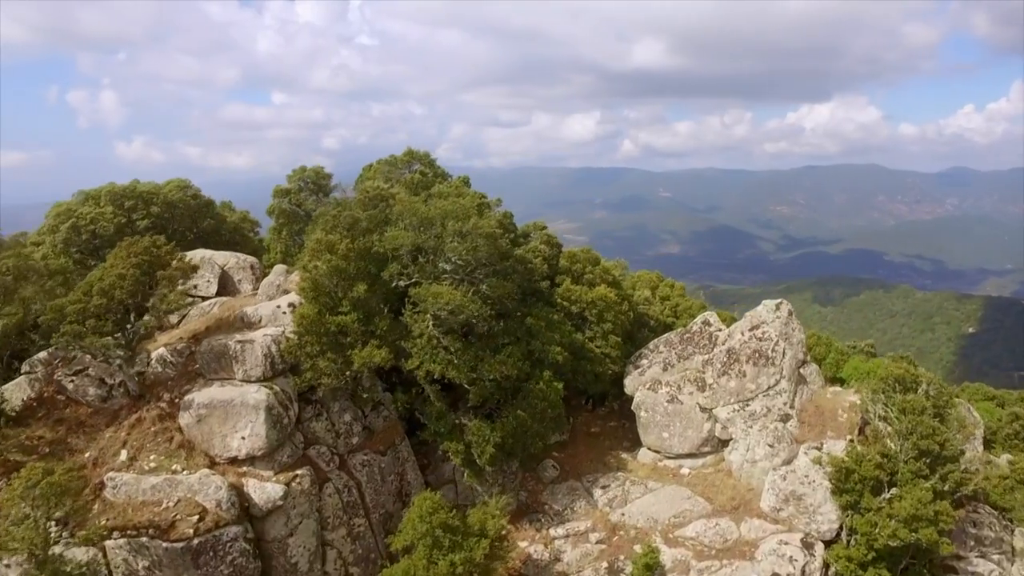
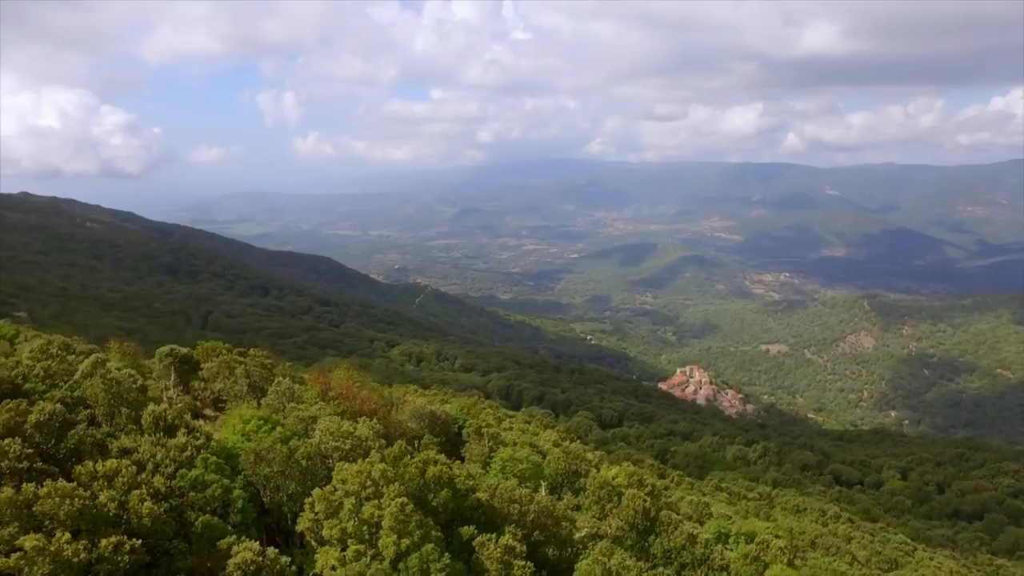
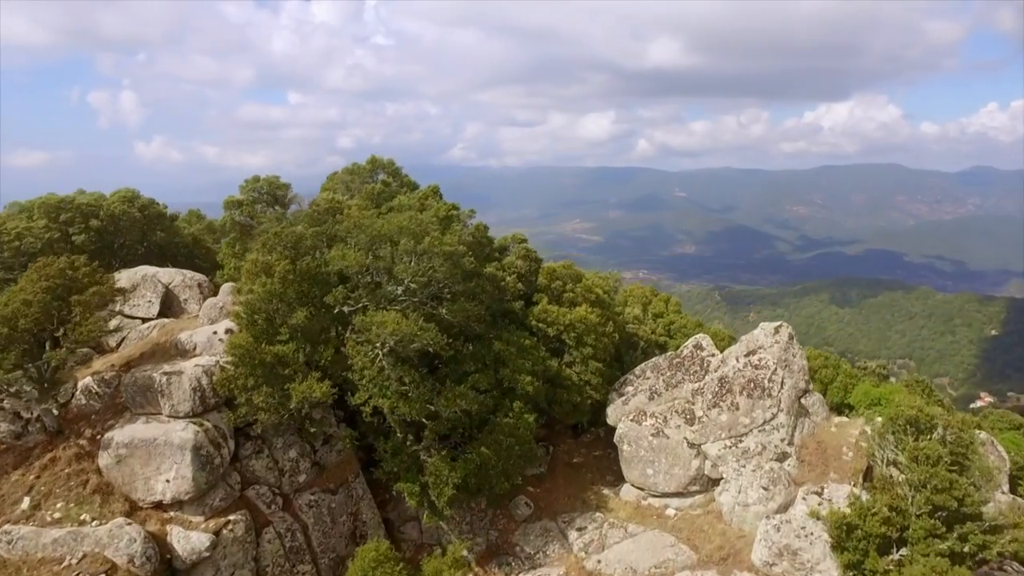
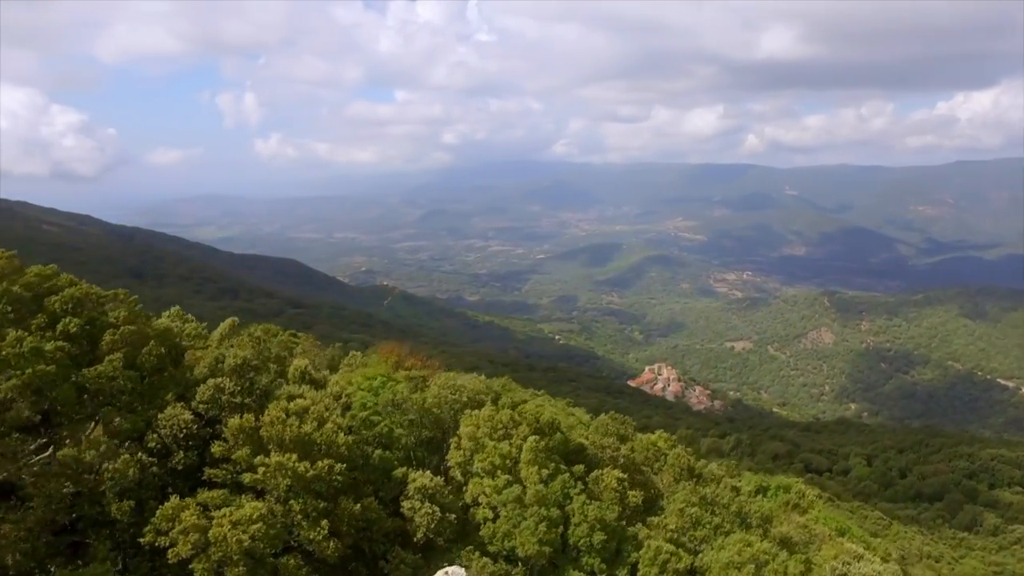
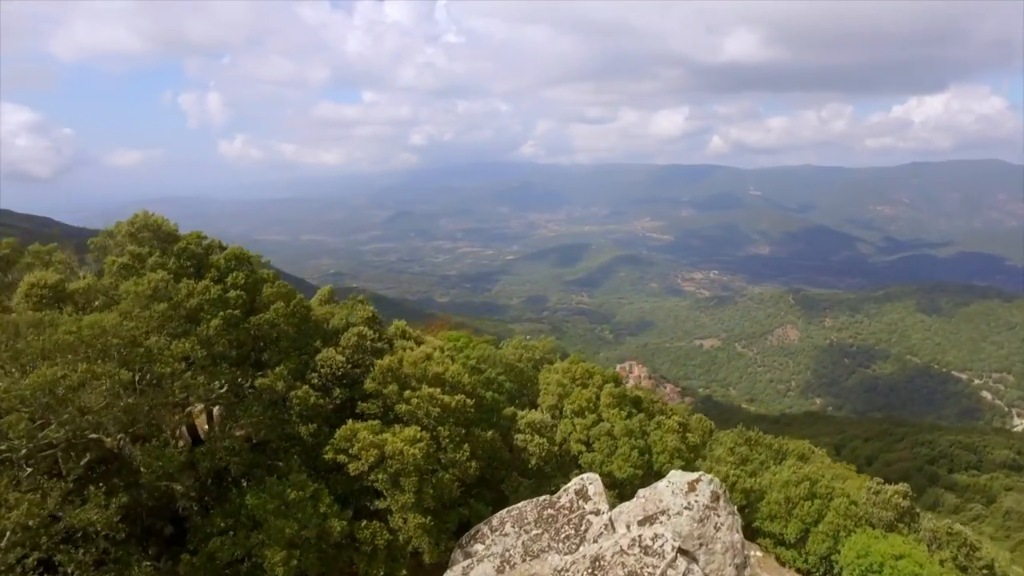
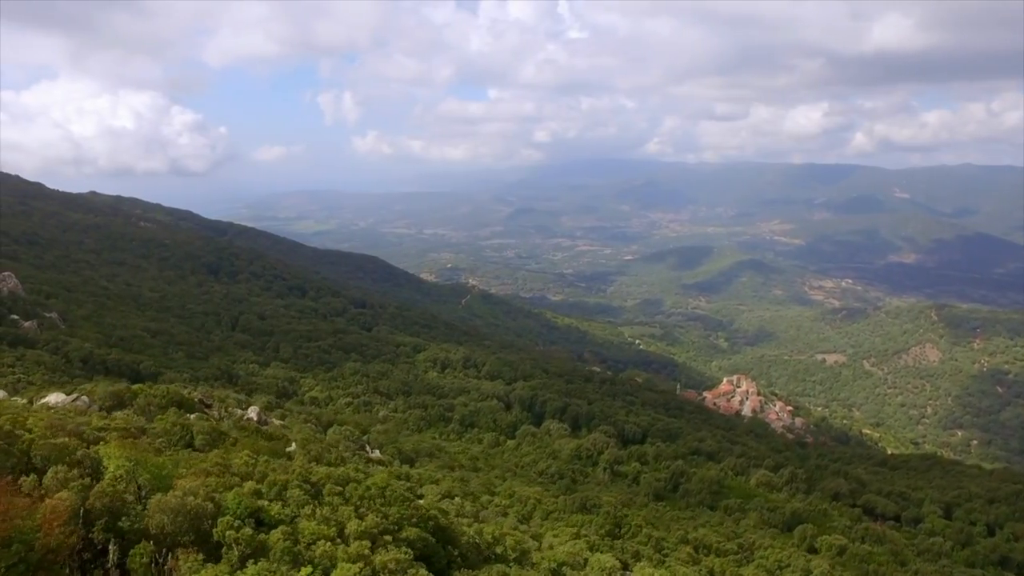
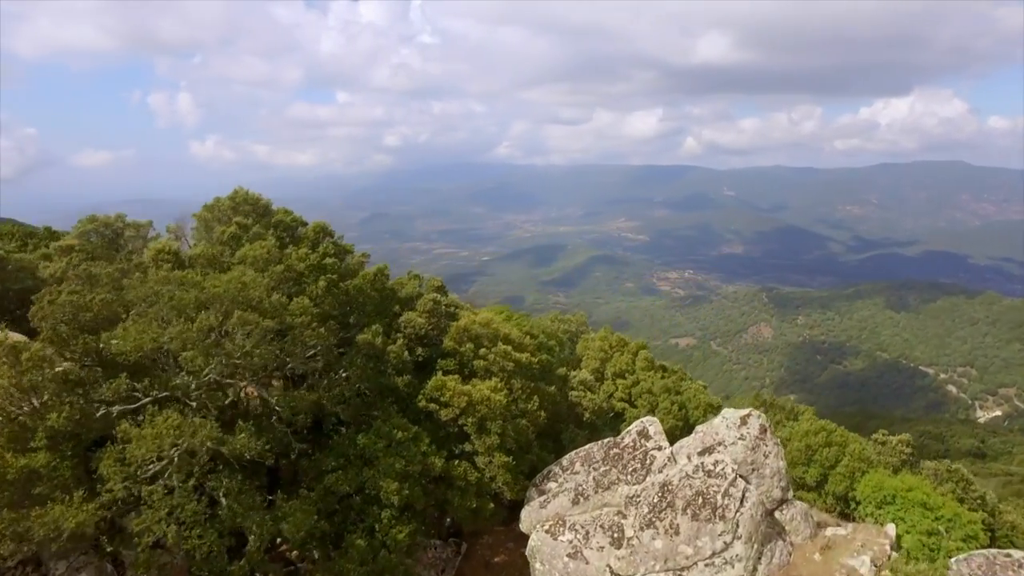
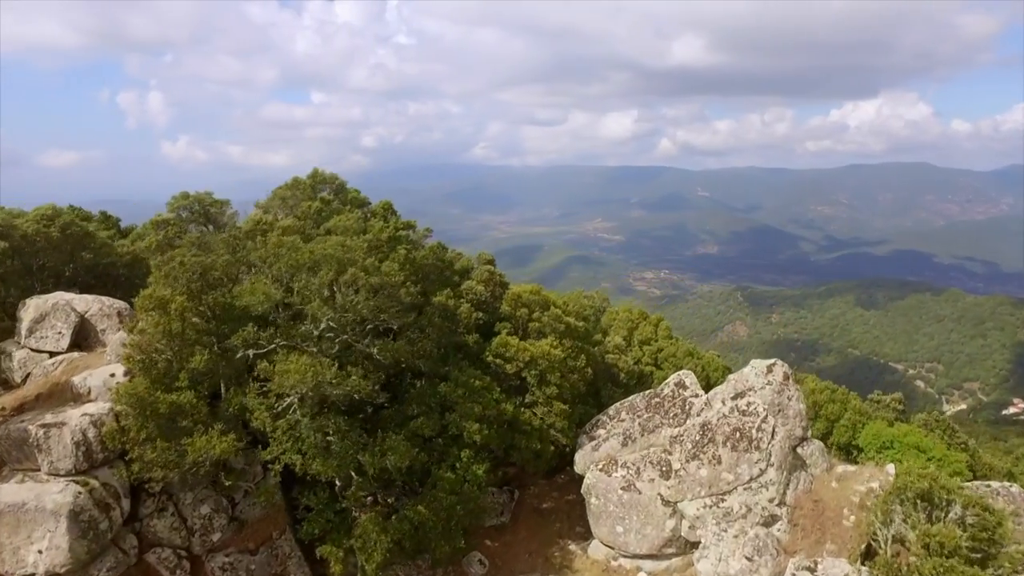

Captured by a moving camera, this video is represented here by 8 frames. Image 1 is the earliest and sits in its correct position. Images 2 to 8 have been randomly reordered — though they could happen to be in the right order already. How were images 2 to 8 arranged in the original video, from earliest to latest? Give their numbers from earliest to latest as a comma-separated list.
3, 8, 7, 5, 4, 2, 6
